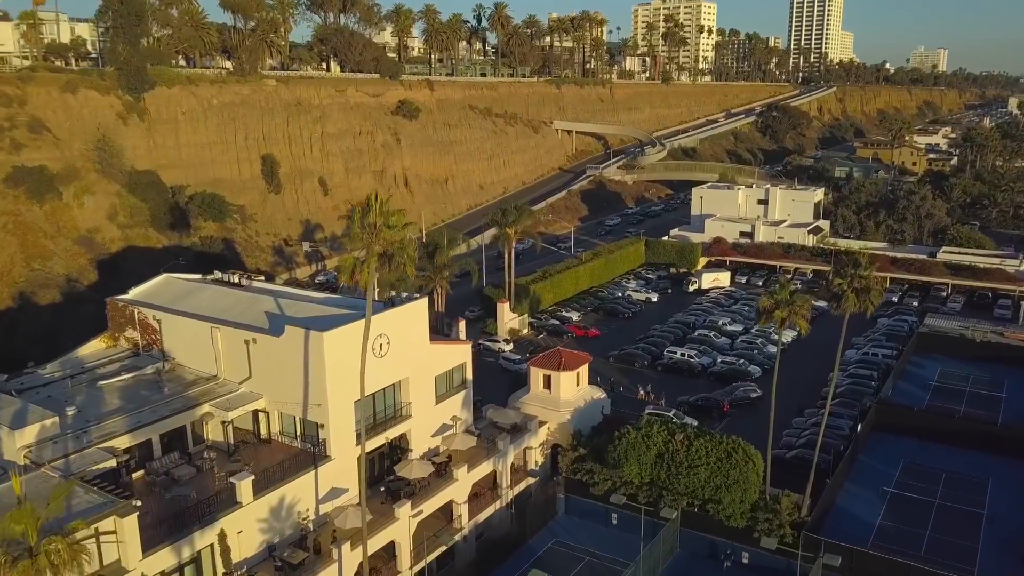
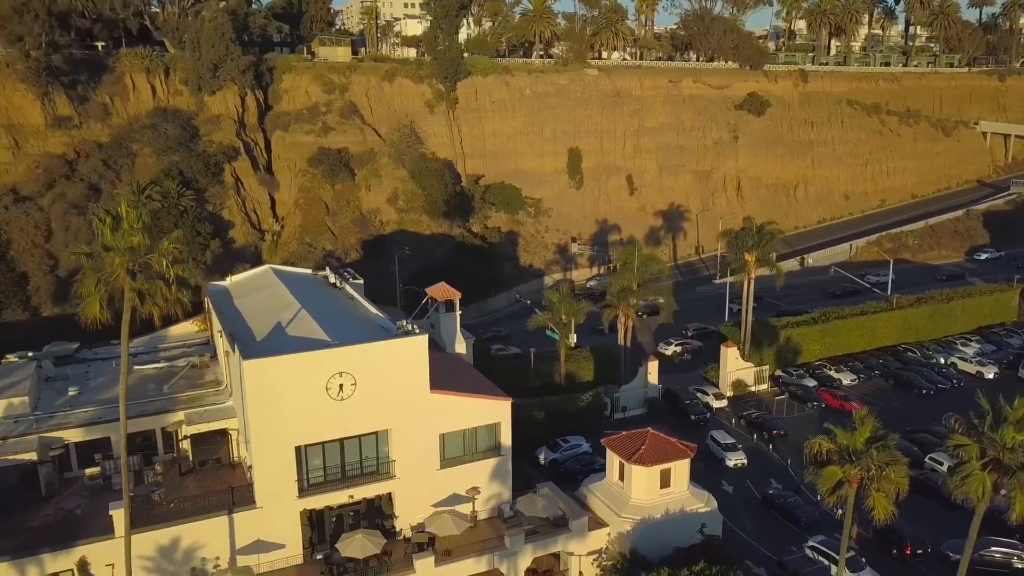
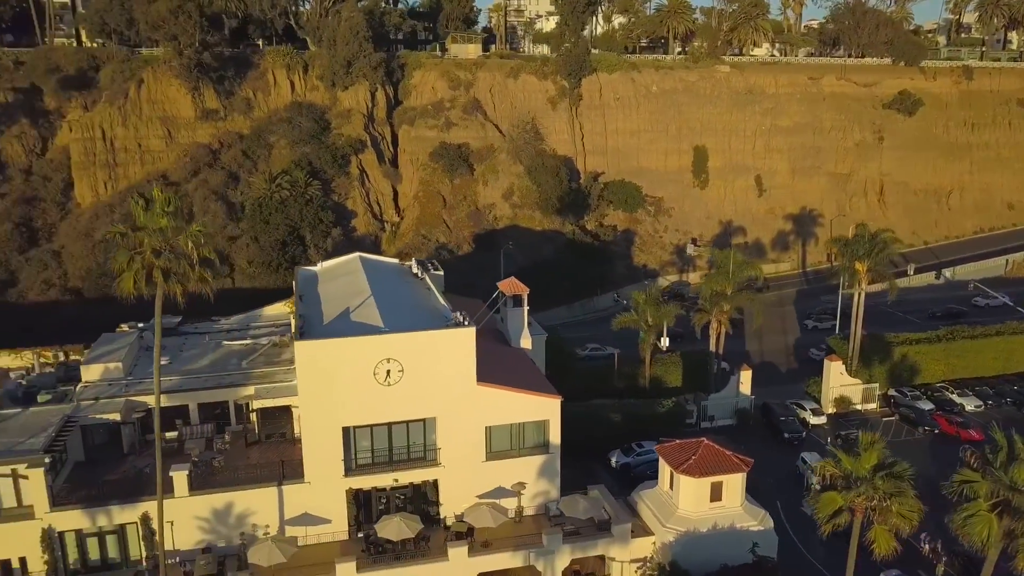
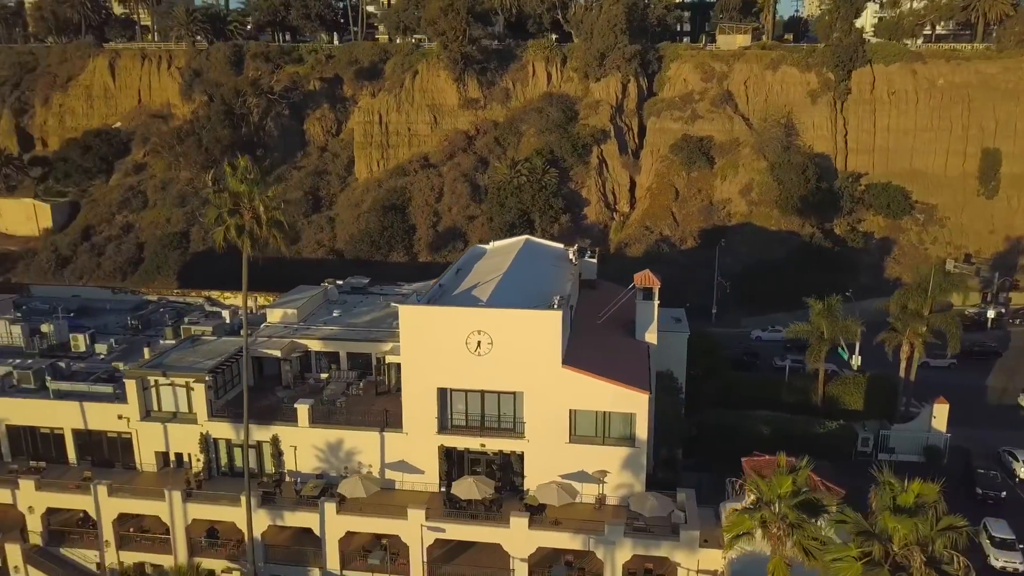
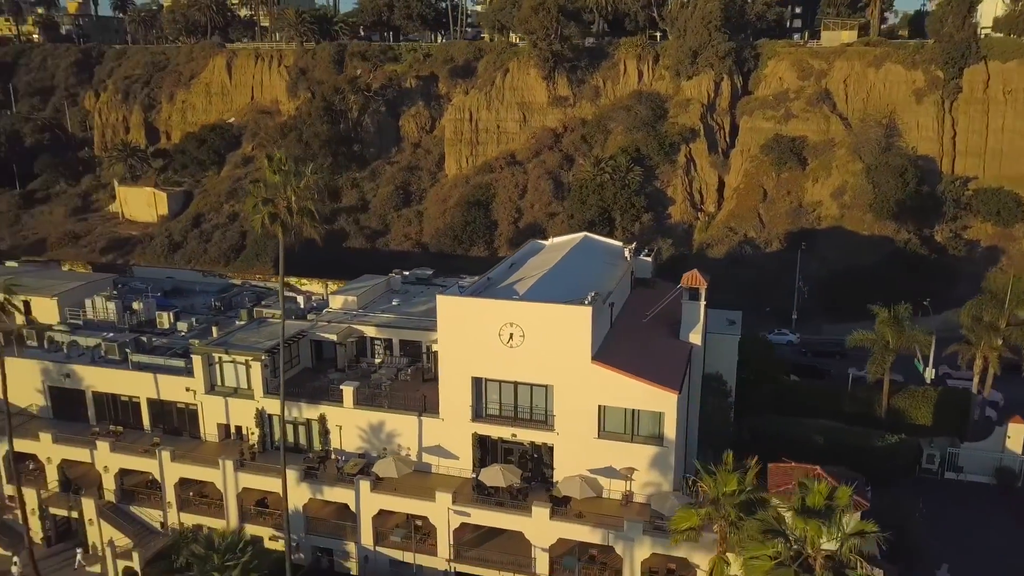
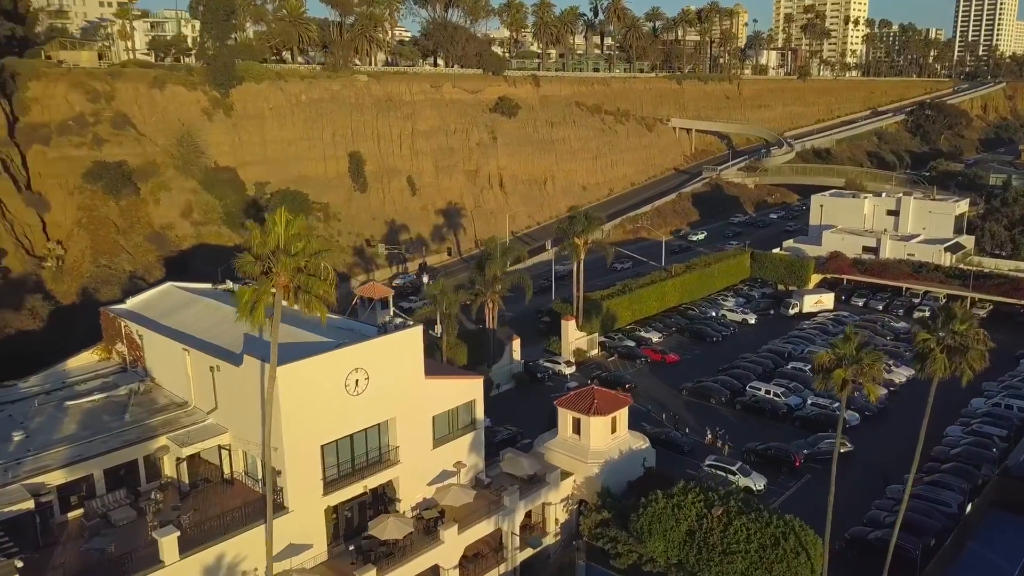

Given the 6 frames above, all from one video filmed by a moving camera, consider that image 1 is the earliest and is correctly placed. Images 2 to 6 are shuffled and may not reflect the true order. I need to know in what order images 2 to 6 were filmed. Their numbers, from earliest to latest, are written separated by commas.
6, 2, 3, 4, 5
